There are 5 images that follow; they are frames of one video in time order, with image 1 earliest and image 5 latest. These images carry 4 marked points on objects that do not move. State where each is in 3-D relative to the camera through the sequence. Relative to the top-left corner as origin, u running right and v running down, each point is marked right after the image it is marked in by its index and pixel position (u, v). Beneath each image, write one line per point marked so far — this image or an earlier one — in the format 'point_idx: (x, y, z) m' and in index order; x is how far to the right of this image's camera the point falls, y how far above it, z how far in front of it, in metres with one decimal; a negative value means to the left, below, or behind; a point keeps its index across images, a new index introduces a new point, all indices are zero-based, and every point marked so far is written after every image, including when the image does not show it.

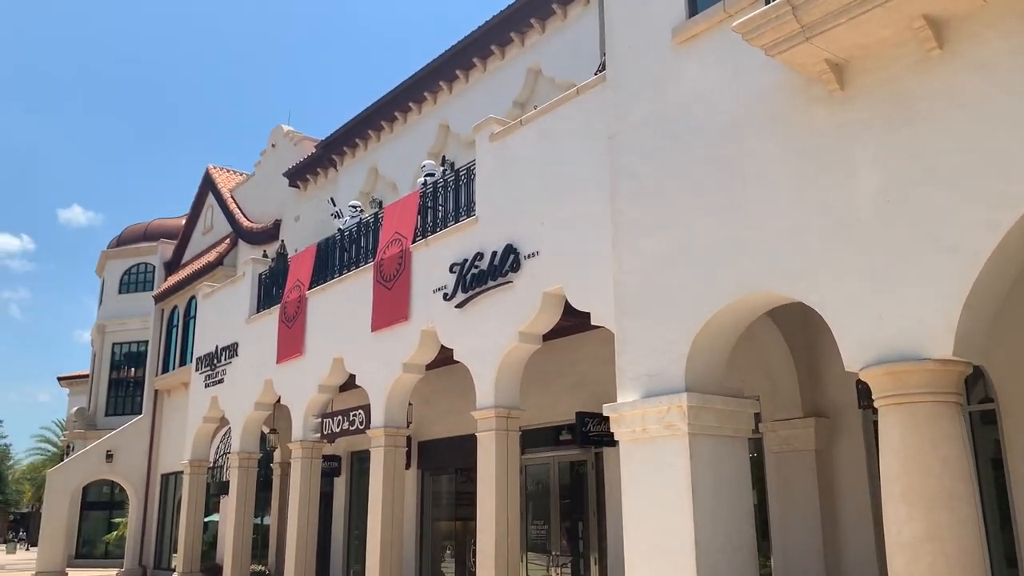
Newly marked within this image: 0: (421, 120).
0: (-1.7, +3.2, +17.2) m
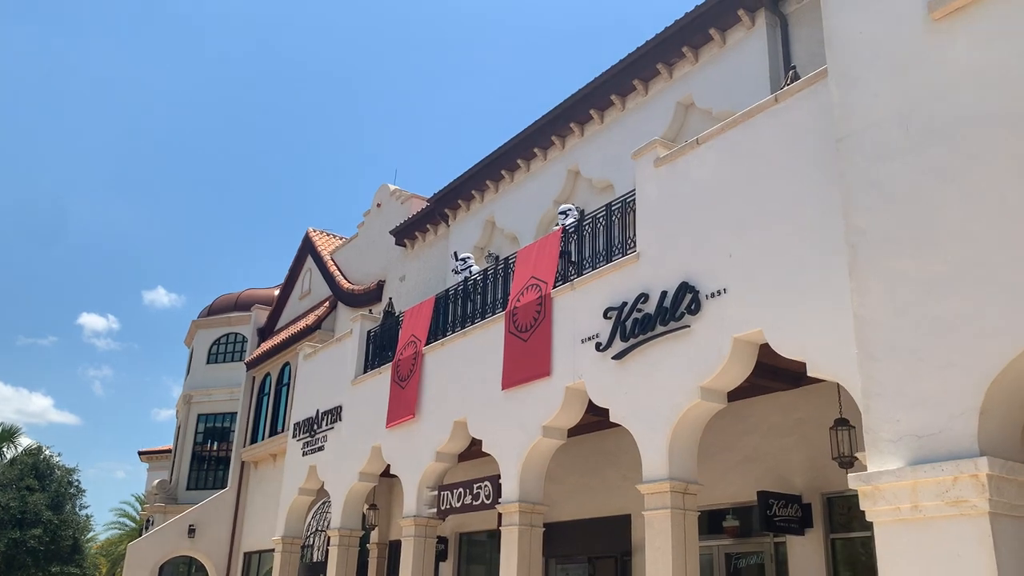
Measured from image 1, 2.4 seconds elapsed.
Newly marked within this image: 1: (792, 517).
0: (+0.6, +2.1, +15.8) m
1: (+3.1, -2.5, +9.8) m
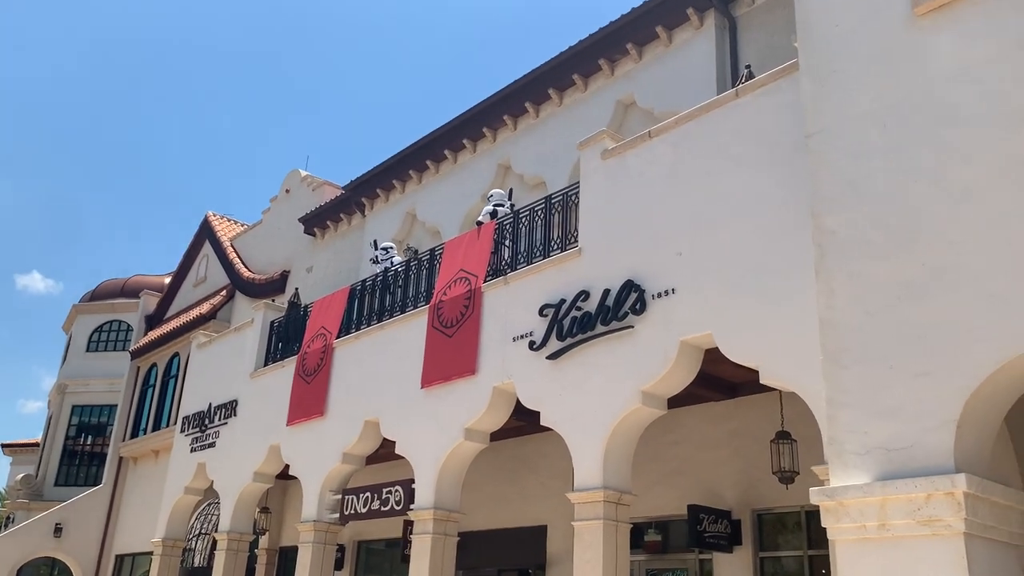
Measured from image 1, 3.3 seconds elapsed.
0: (-0.6, +2.2, +15.1) m
1: (+2.2, -2.6, +9.4) m
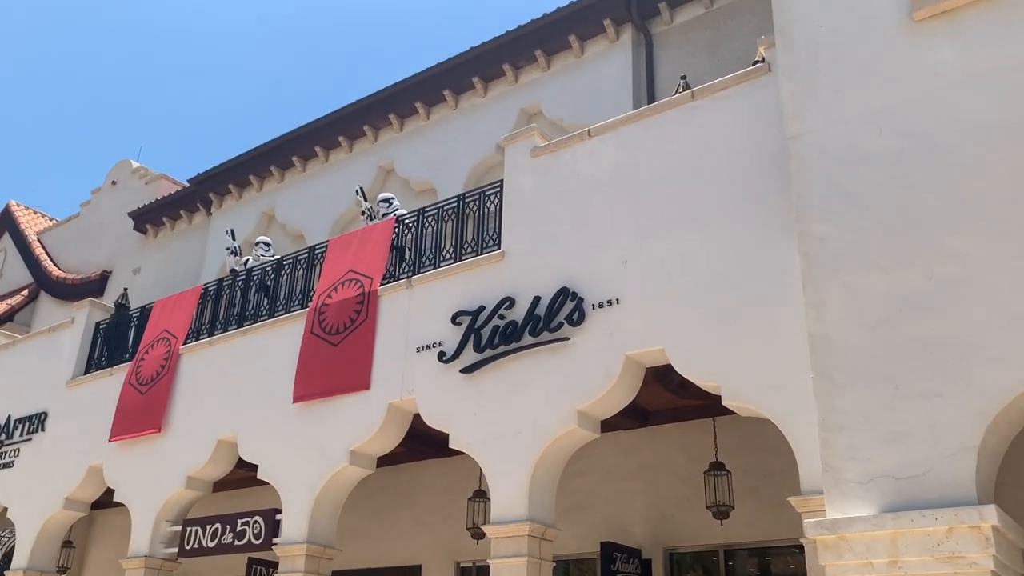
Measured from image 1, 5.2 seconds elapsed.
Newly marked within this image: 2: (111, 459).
0: (-2.5, +2.0, +13.9) m
1: (+1.2, -2.8, +8.6) m
2: (-5.0, -2.2, +11.2) m
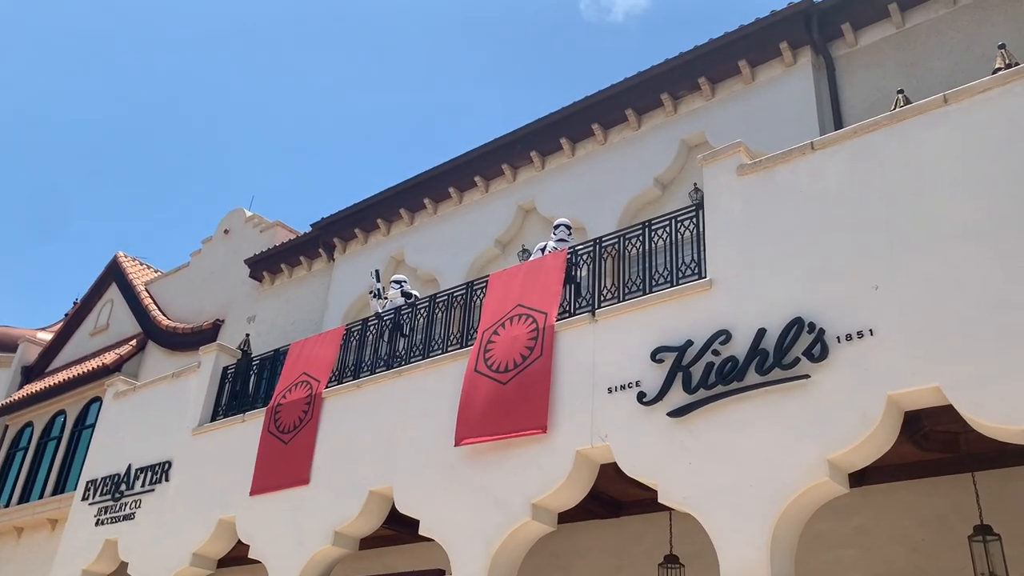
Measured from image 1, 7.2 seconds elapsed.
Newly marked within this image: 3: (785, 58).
0: (-0.4, +1.3, +13.2) m
1: (+2.9, -3.0, +7.3) m
2: (-3.1, -2.6, +10.3) m
3: (+3.2, +2.7, +10.5) m
